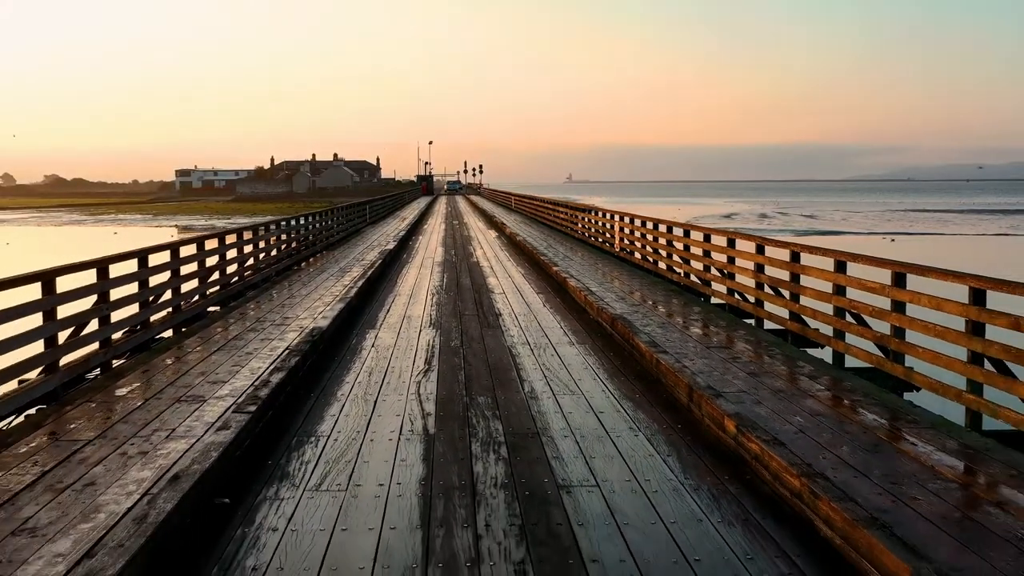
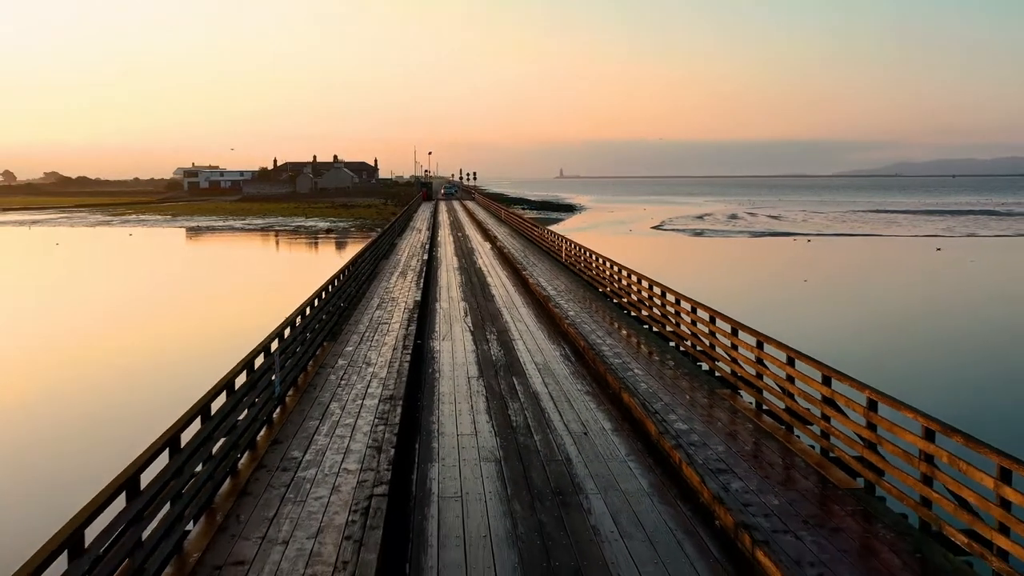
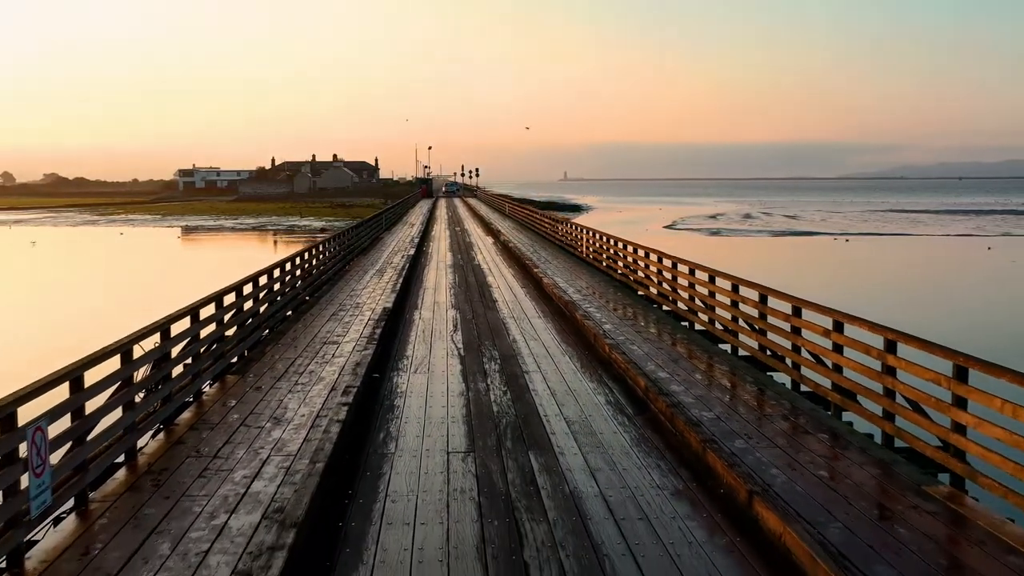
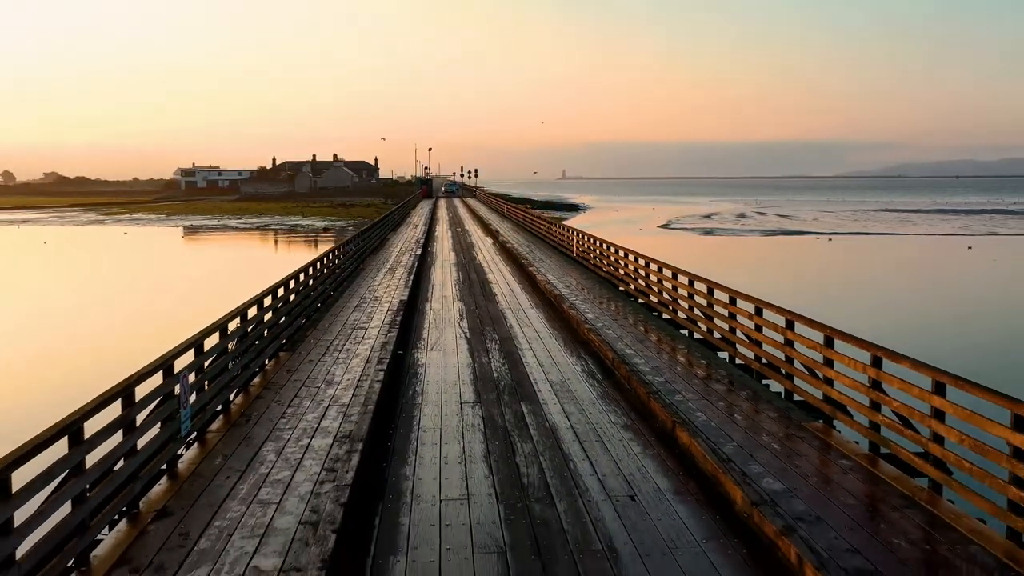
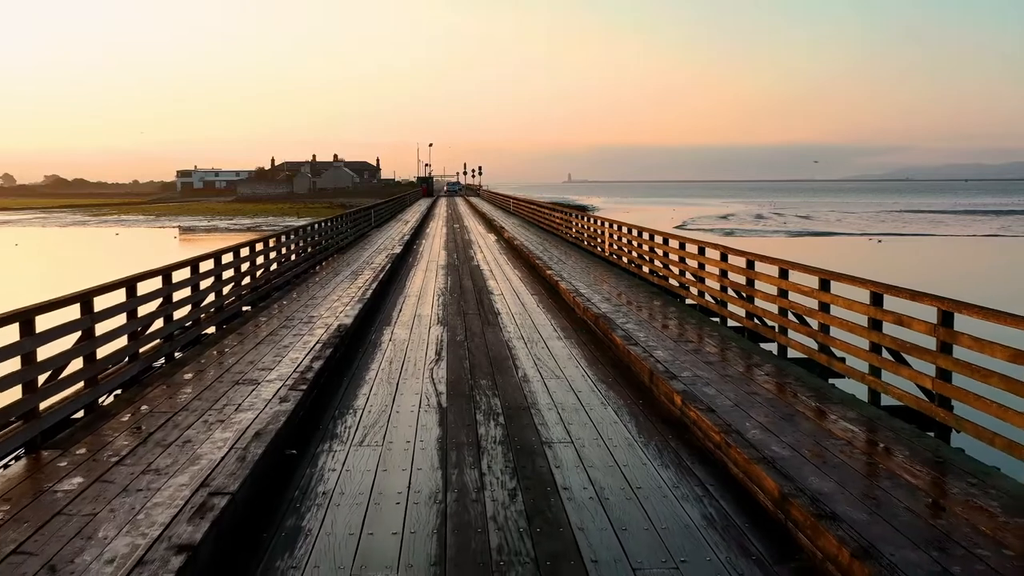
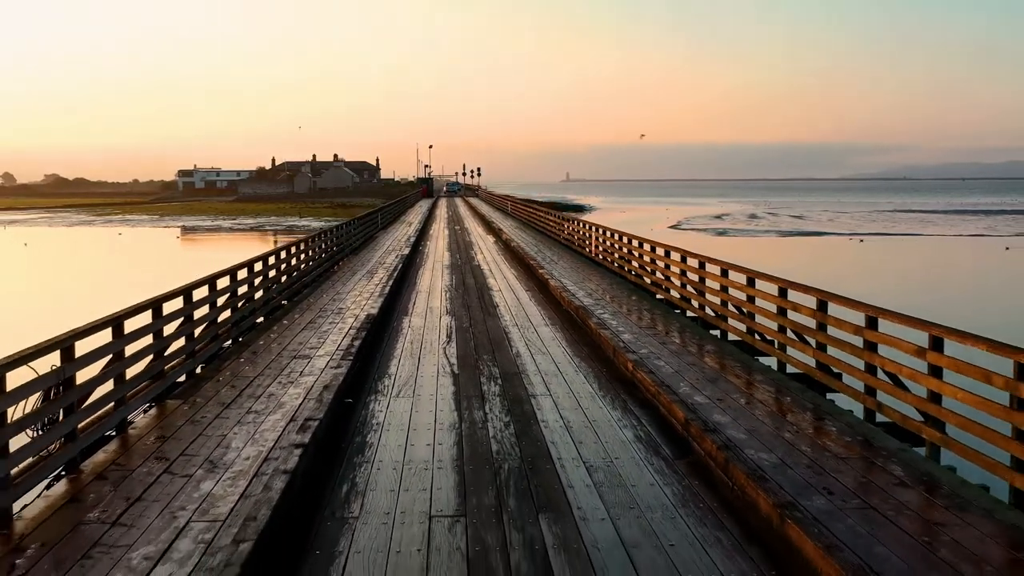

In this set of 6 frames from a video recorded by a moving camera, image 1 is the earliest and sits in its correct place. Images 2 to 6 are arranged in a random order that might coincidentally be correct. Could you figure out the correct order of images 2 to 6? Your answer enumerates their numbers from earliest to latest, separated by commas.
5, 6, 3, 4, 2
